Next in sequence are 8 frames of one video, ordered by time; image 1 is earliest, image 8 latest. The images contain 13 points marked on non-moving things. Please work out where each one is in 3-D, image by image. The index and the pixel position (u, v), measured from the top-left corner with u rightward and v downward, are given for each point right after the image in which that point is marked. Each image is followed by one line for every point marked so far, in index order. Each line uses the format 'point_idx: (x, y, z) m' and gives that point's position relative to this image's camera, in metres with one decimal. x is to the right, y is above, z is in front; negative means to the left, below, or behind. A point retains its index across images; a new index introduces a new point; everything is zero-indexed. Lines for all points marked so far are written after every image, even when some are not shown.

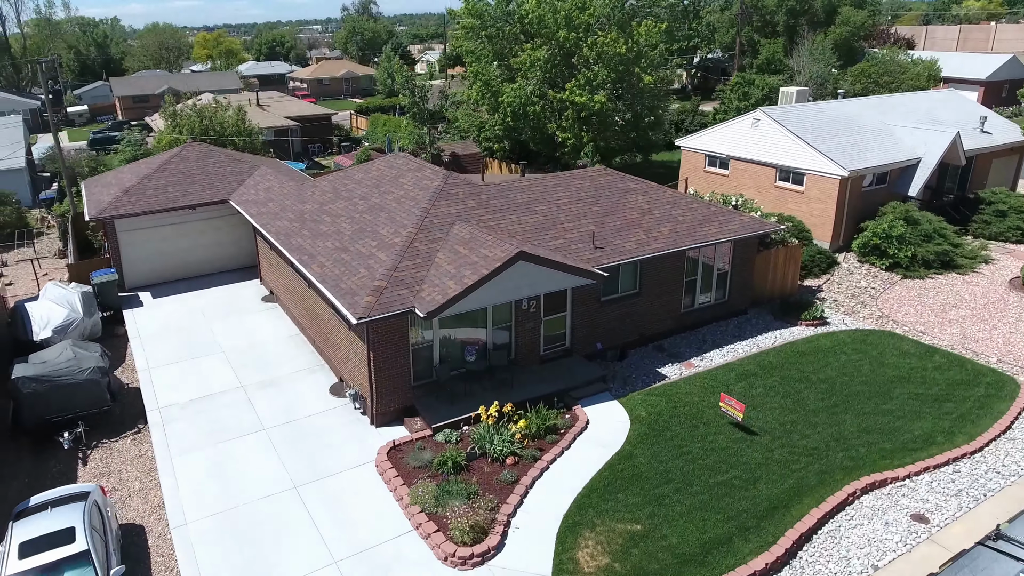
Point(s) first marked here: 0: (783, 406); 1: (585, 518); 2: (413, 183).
0: (+5.5, -2.4, +13.6) m
1: (+1.1, -3.6, +10.4) m
2: (-2.4, +2.5, +16.2) m
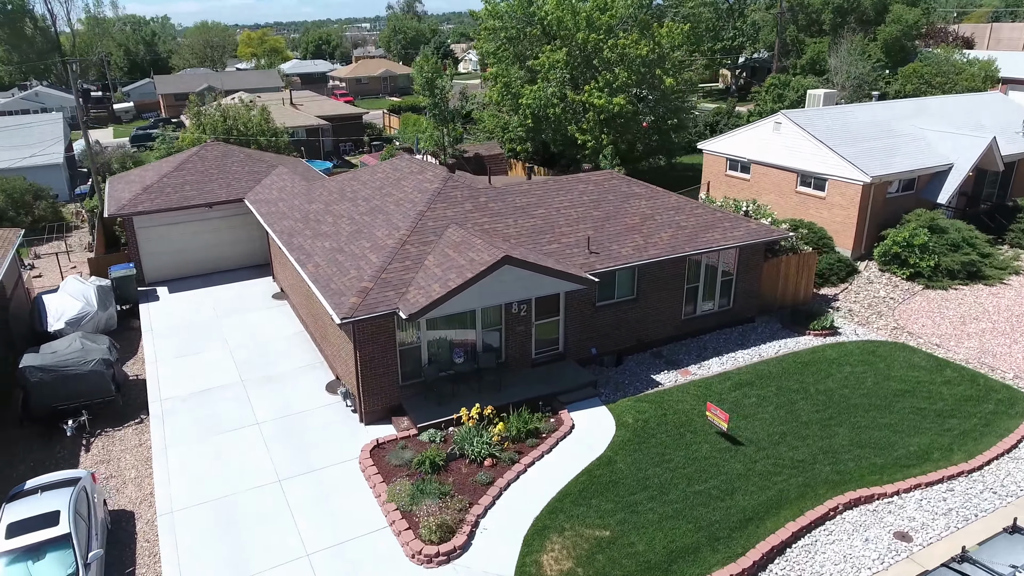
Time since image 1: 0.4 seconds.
0: (+5.3, -2.6, +13.3) m
1: (+0.6, -3.7, +10.4) m
2: (-2.4, +2.5, +16.4) m
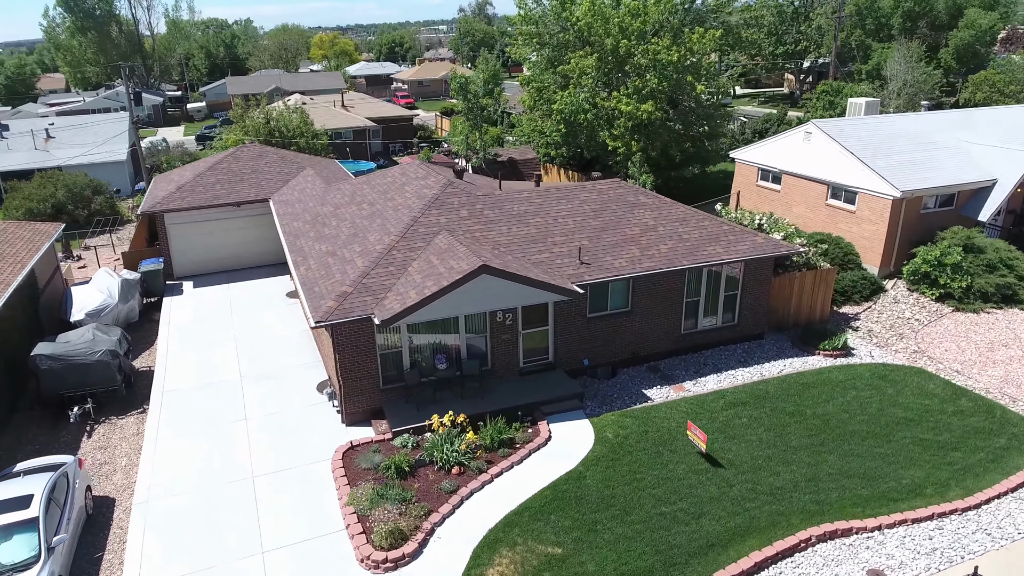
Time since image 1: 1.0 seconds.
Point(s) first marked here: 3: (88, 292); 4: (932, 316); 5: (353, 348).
0: (+4.8, -2.9, +12.8) m
1: (-0.1, -3.9, +10.3) m
2: (-2.3, +2.4, +16.5) m
3: (-11.8, -0.1, +18.9) m
4: (+11.4, -0.8, +18.2) m
5: (-3.2, -1.2, +13.1) m
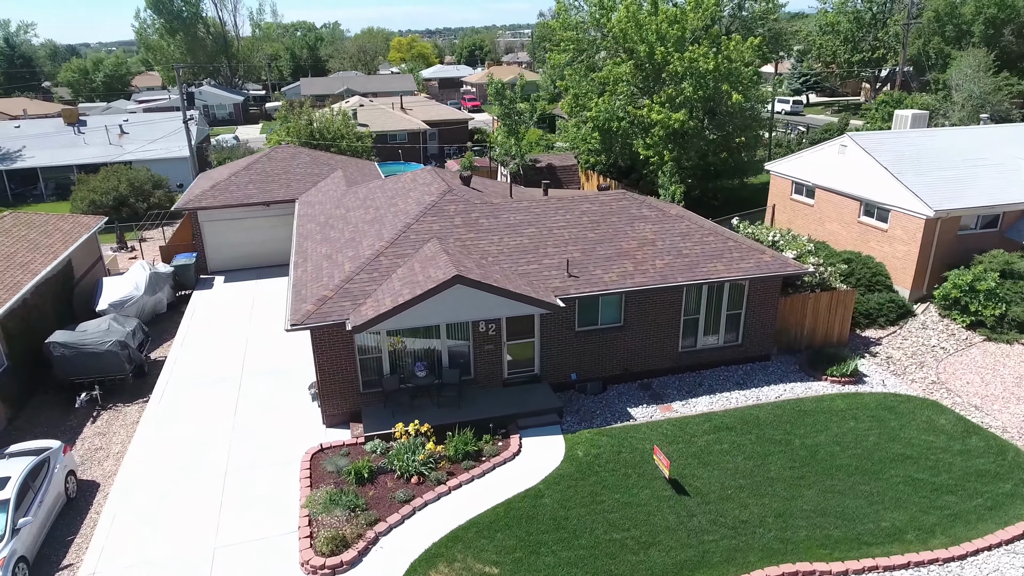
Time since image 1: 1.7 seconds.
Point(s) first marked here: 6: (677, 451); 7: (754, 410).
0: (+4.2, -3.3, +12.2) m
1: (-1.0, -4.0, +10.2) m
2: (-2.4, +2.2, +16.6) m
3: (-11.7, +0.2, +20.0) m
4: (+11.4, -1.5, +17.0) m
5: (-3.6, -1.3, +13.3) m
6: (+3.1, -3.1, +12.7) m
7: (+5.1, -2.6, +14.1) m
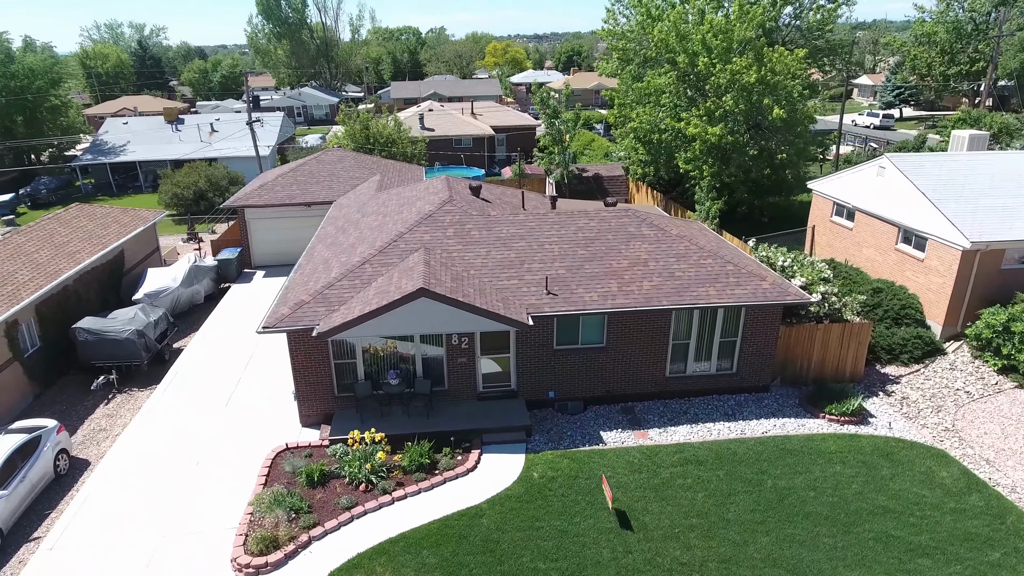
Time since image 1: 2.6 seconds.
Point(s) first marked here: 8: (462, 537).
0: (+3.2, -3.8, +11.6) m
1: (-2.2, -4.2, +10.3) m
2: (-2.4, +2.0, +16.9) m
3: (-11.3, +0.4, +21.3) m
4: (+11.1, -2.4, +15.5) m
5: (-4.3, -1.4, +13.7) m
6: (+2.3, -3.6, +12.2) m
7: (+4.5, -3.2, +13.5) m
8: (-0.8, -4.1, +10.9) m
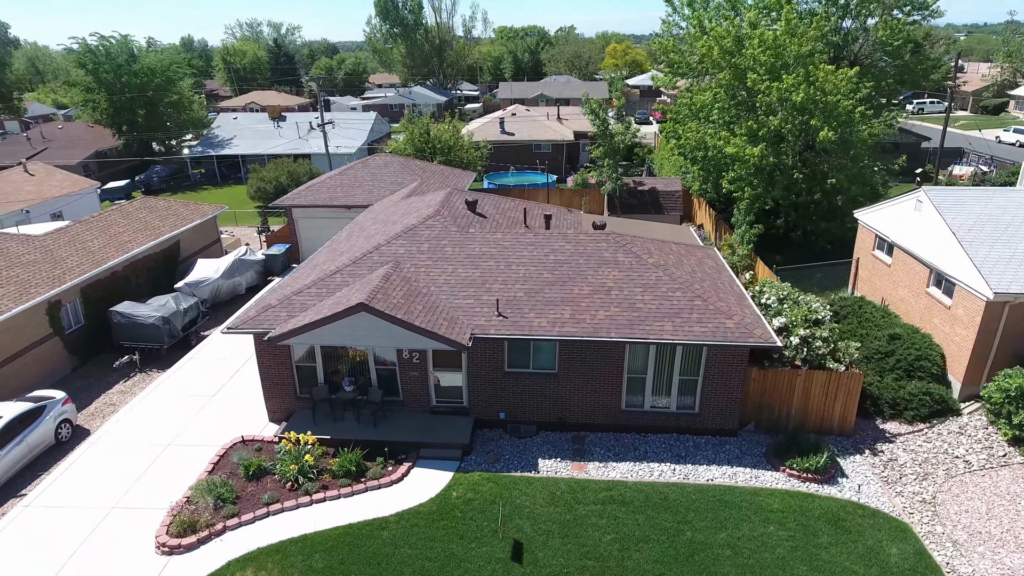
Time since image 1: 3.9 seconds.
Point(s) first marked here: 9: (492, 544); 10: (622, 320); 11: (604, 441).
0: (+1.5, -4.5, +11.4) m
1: (-4.1, -4.5, +11.0) m
2: (-2.7, +1.8, +17.5) m
3: (-10.8, +0.8, +23.4) m
4: (+9.9, -3.6, +13.8) m
5: (-5.3, -1.5, +14.7) m
6: (+0.6, -4.1, +12.2) m
7: (+3.1, -3.9, +13.0) m
8: (-2.6, -4.4, +11.3) m
9: (-0.3, -4.4, +11.4) m
10: (+2.4, -0.7, +14.0) m
11: (+2.1, -3.3, +14.6) m
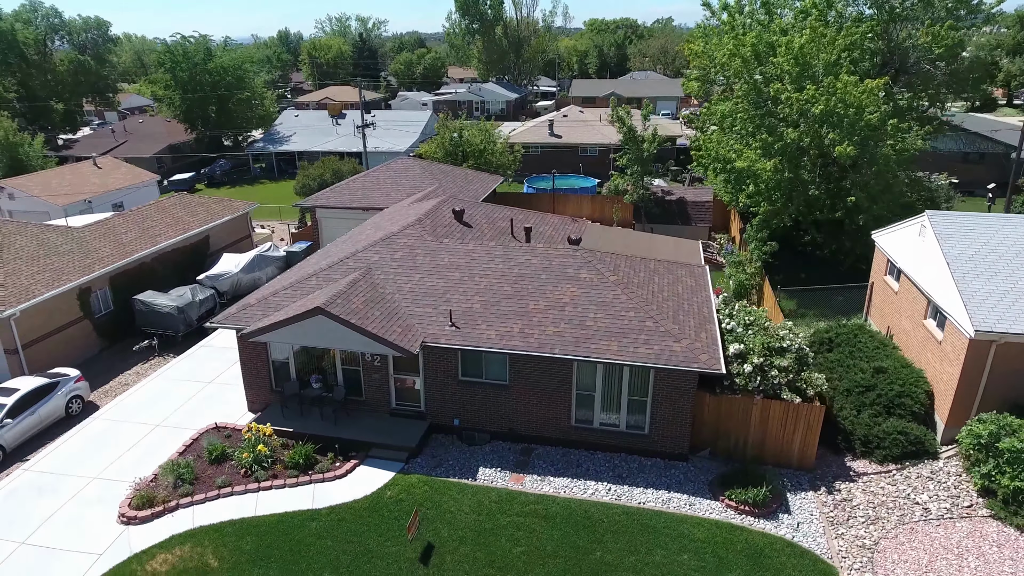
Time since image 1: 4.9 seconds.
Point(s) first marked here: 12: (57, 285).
0: (-0.1, -4.8, +11.8) m
1: (-5.7, -4.6, +12.1) m
2: (-3.2, +1.7, +18.3) m
3: (-10.5, +1.1, +25.2) m
4: (+8.6, -4.4, +13.1) m
5: (-6.3, -1.5, +15.9) m
6: (-0.8, -4.5, +12.6) m
7: (+1.7, -4.3, +13.1) m
8: (-4.2, -4.6, +12.2) m
9: (-1.9, -4.7, +12.0) m
10: (+1.3, -1.1, +14.2) m
11: (+0.9, -3.7, +14.9) m
12: (-12.4, +0.1, +18.1) m
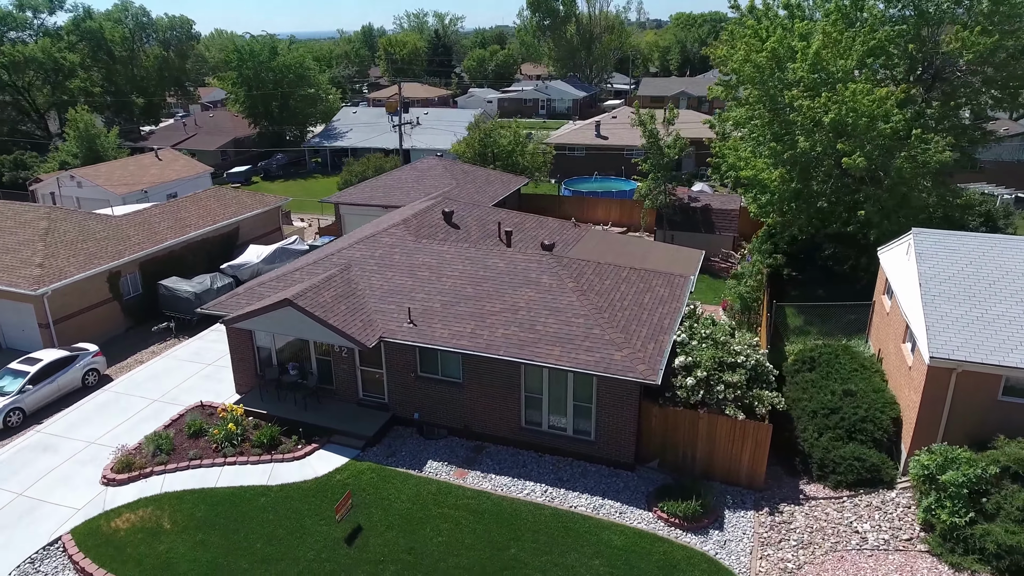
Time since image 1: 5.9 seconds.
0: (-1.6, -4.9, +12.4) m
1: (-7.1, -4.4, +13.5) m
2: (-3.6, +1.8, +19.2) m
3: (-10.0, +1.6, +27.0) m
4: (+7.2, -4.9, +12.6) m
5: (-7.1, -1.2, +17.3) m
6: (-2.2, -4.5, +13.4) m
7: (+0.3, -4.5, +13.6) m
8: (-5.6, -4.4, +13.4) m
9: (-3.4, -4.6, +12.9) m
10: (+0.2, -1.2, +14.7) m
11: (-0.2, -3.8, +15.4) m
12: (-12.8, +0.6, +20.2) m
